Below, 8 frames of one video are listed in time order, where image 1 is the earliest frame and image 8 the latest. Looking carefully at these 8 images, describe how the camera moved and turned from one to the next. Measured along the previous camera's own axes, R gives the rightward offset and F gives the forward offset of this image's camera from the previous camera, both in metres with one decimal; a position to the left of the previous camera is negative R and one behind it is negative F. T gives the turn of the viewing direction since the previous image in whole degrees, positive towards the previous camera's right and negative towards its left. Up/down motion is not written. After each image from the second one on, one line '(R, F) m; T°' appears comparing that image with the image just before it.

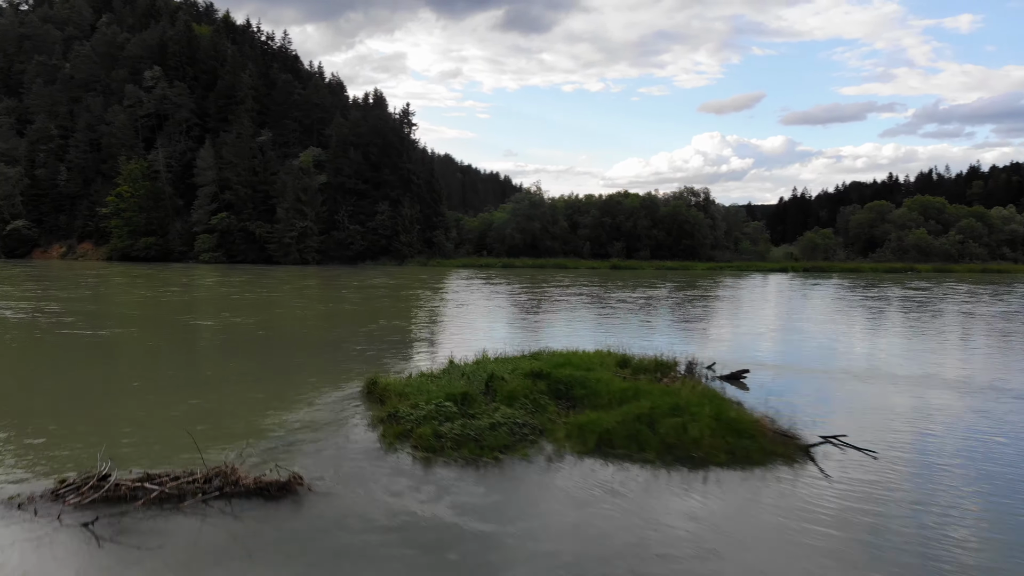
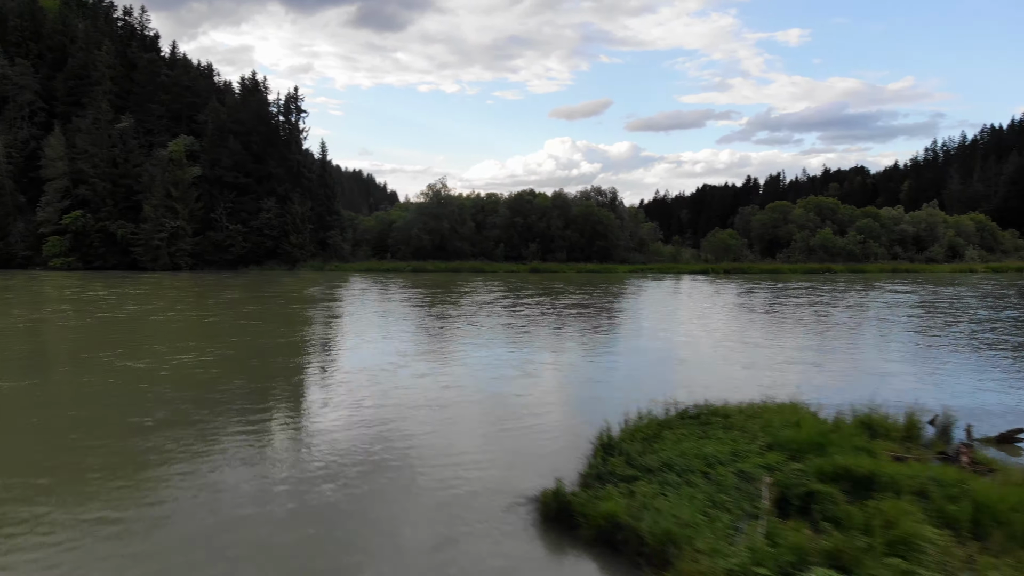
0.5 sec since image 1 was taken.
(-2.9, +4.4) m; +10°
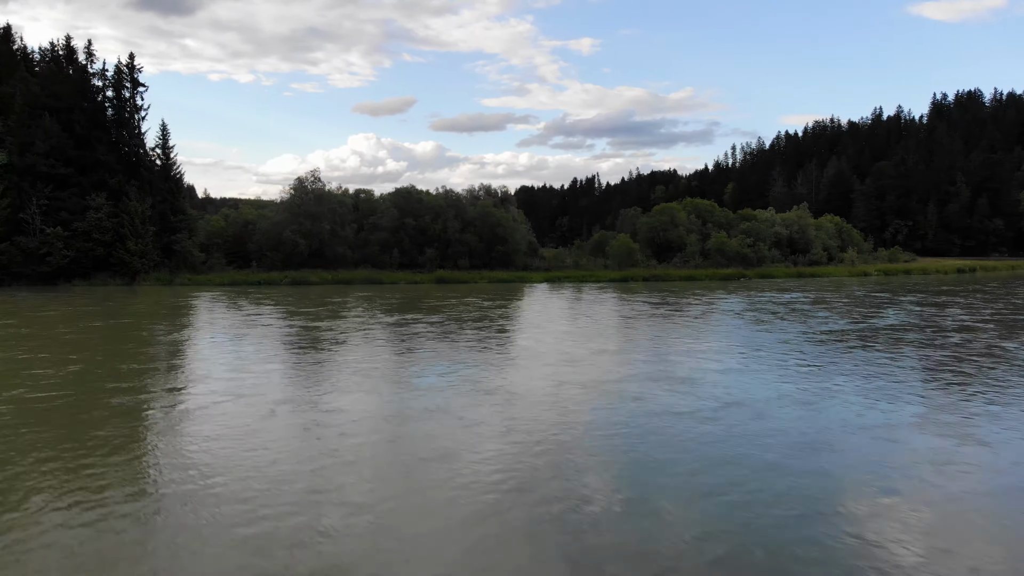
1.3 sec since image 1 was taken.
(-4.4, +6.2) m; +13°
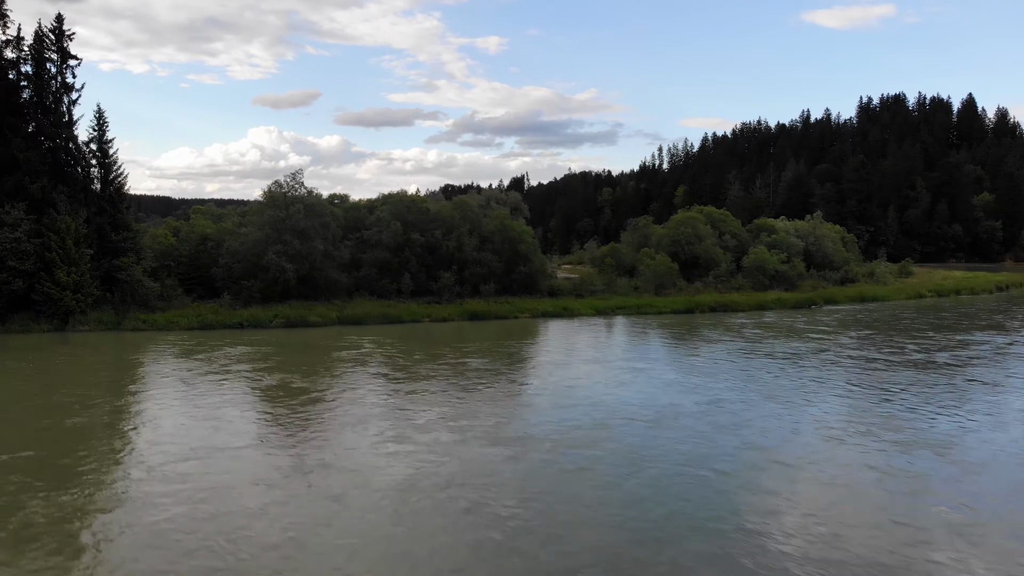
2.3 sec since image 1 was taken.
(-5.0, +8.1) m; +6°
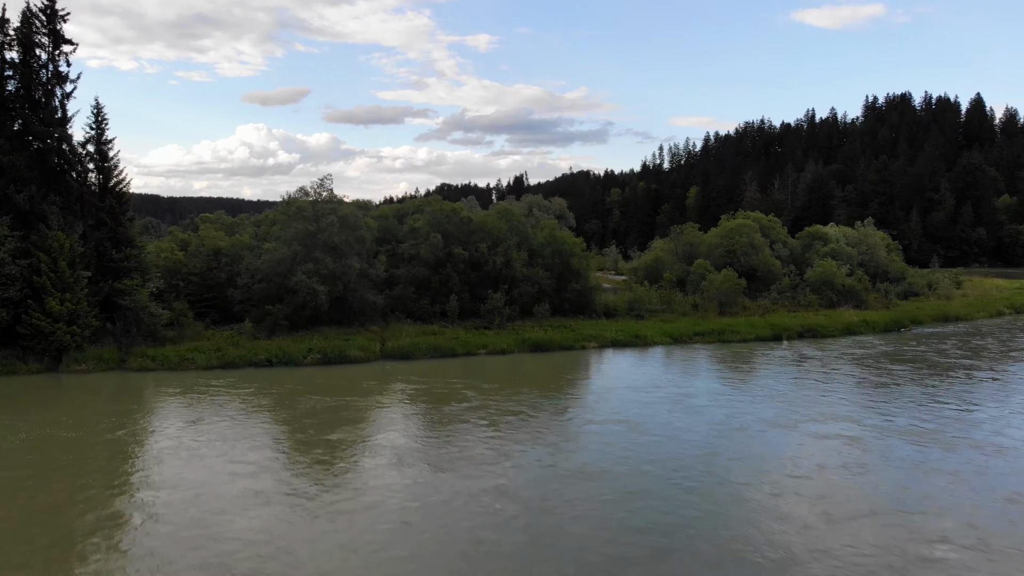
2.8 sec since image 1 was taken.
(-2.3, +4.2) m; +1°
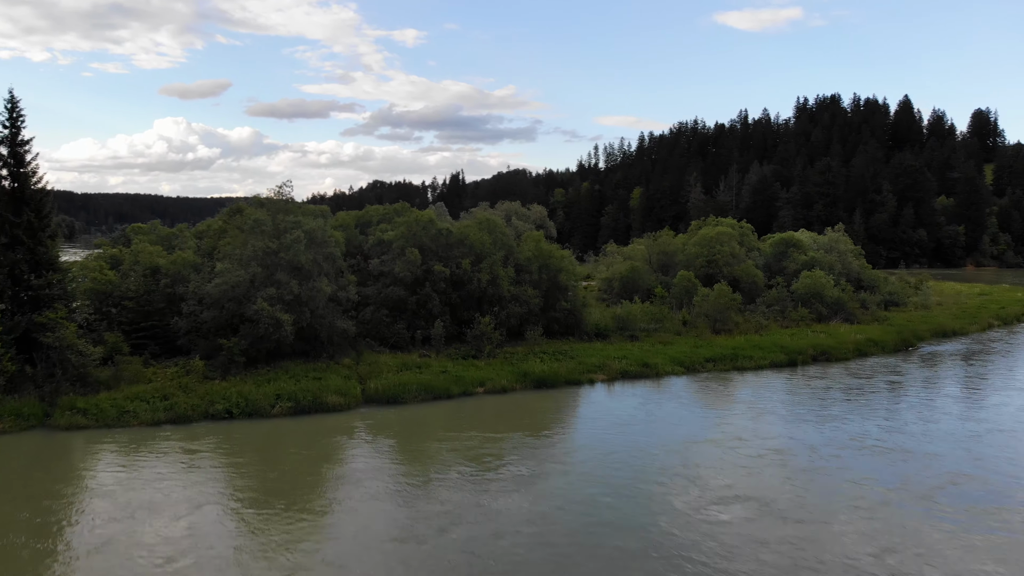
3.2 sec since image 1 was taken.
(-1.8, +3.4) m; +5°
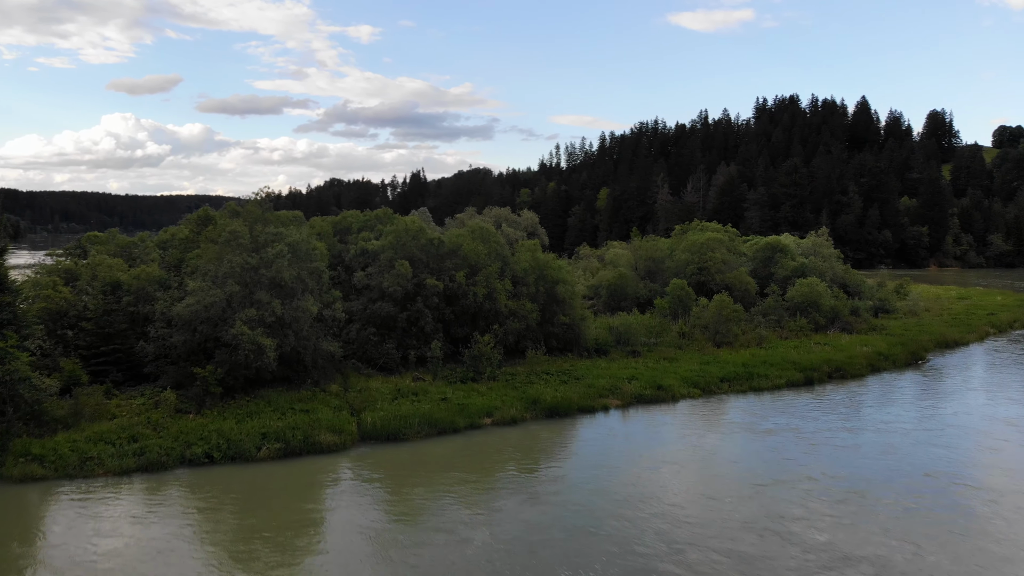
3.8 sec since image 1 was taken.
(-1.2, +2.0) m; +3°
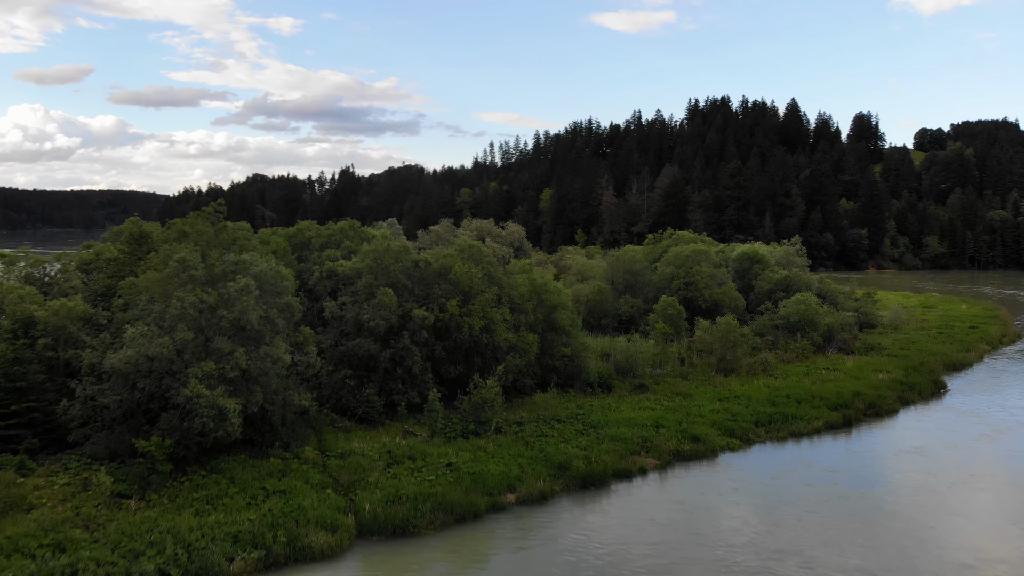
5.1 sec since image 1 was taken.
(-1.8, +3.7) m; +5°
